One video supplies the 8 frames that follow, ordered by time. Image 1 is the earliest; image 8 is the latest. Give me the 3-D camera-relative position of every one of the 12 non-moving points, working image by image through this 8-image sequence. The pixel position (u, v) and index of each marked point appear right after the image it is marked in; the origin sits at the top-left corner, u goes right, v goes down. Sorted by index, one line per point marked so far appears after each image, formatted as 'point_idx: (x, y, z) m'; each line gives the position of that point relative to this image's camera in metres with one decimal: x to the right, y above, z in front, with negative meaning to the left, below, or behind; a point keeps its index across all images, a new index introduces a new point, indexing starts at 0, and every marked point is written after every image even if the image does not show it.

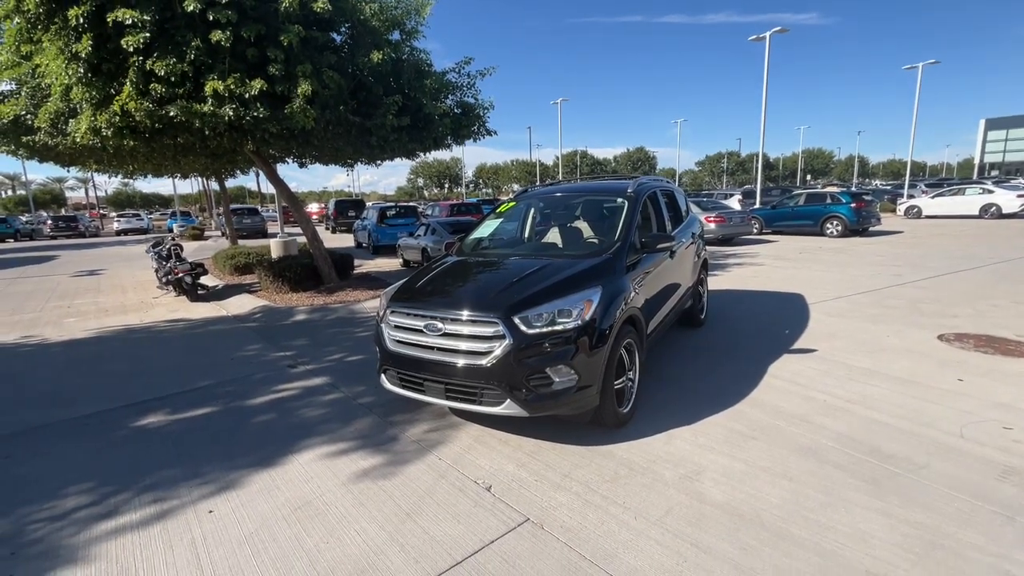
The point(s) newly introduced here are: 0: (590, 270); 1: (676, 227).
0: (+0.6, +0.1, +4.0) m
1: (+2.0, +0.7, +6.0) m
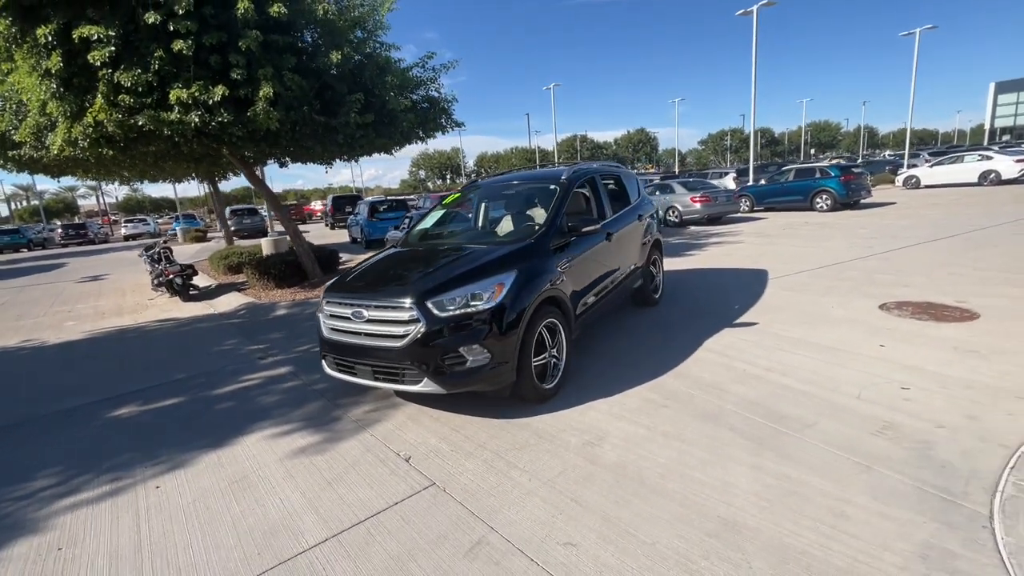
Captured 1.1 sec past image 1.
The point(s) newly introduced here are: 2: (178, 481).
0: (-0.1, +0.3, +4.2) m
1: (+1.3, +1.0, +6.2) m
2: (-2.5, -1.4, +3.5) m
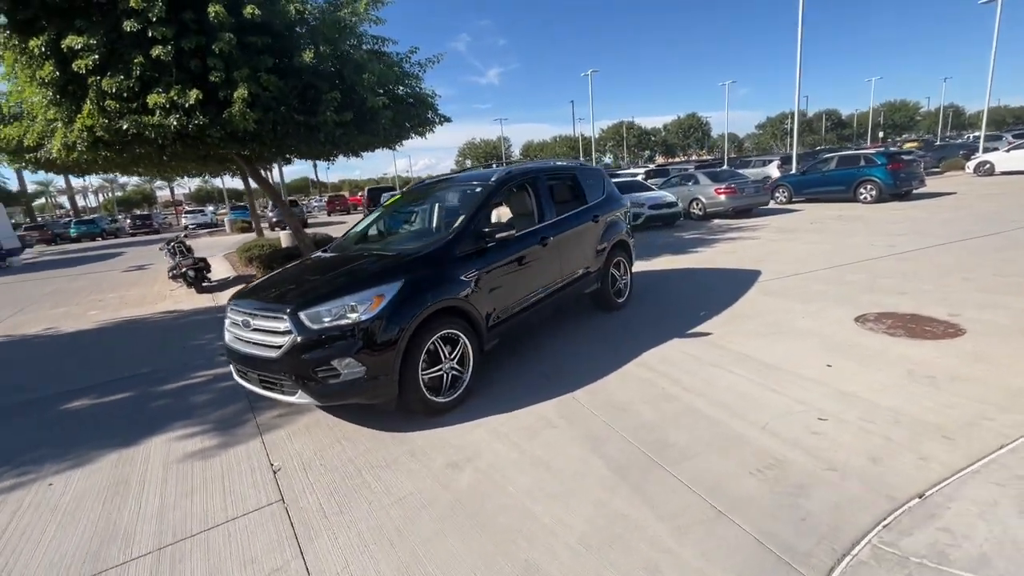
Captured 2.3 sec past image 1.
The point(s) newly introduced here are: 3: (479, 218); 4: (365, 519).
0: (-0.9, +0.2, +4.1) m
1: (+0.6, +0.9, +5.9) m
2: (-3.4, -1.5, +3.7) m
3: (-0.3, +0.7, +4.7) m
4: (-0.9, -1.4, +2.9) m
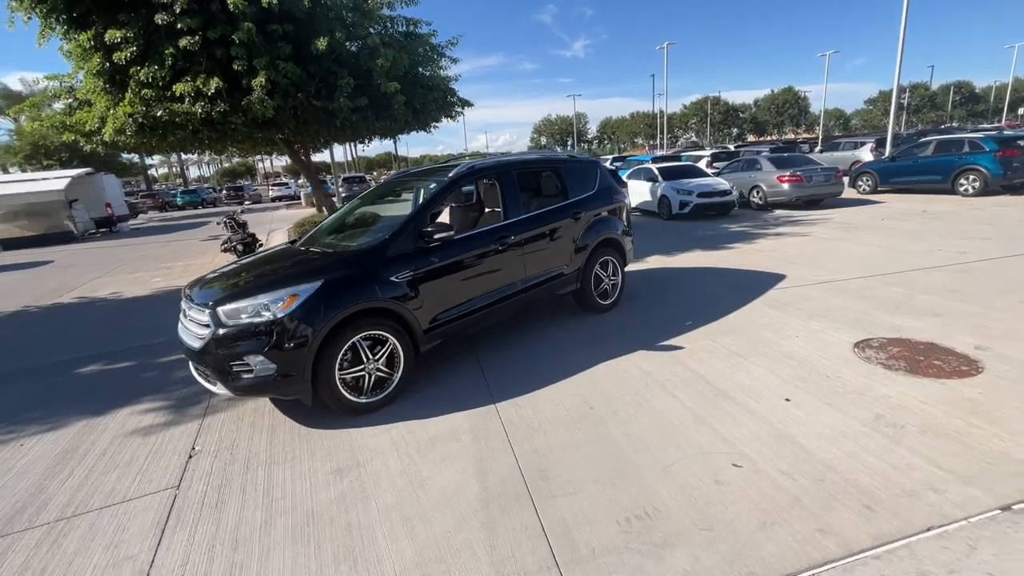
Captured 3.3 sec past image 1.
0: (-1.6, +0.2, +4.1) m
1: (+0.3, +0.9, +5.6) m
2: (-4.1, -1.3, +4.2) m
3: (-0.8, +0.7, +4.6) m
4: (-1.8, -1.4, +3.0) m
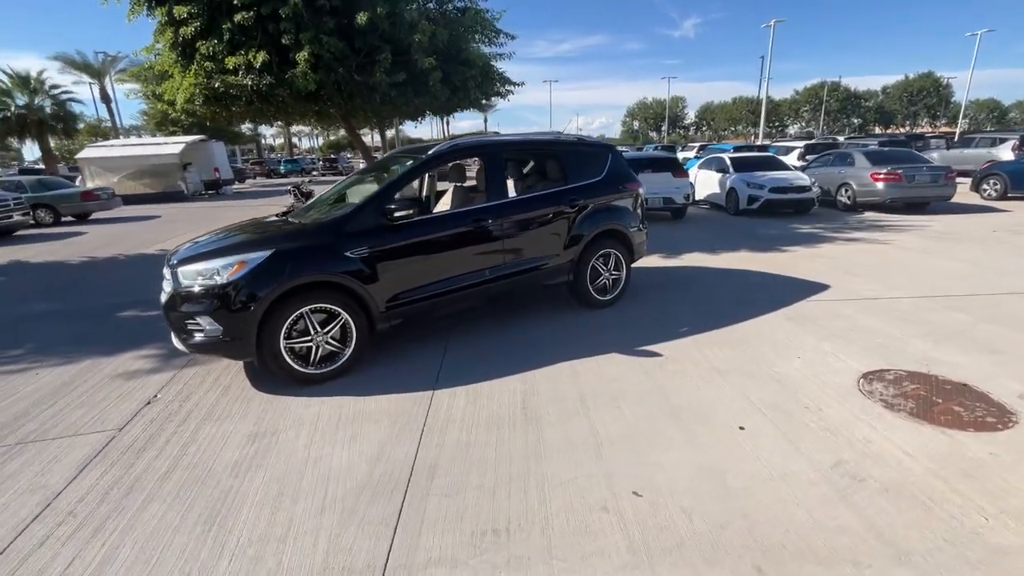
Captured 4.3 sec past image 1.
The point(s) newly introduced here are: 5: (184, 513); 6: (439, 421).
0: (-1.9, +0.5, +4.2) m
1: (+0.2, +1.0, +5.3) m
2: (-4.6, -0.8, +4.8) m
3: (-1.1, +0.9, +4.6) m
4: (-2.5, -1.2, +3.2) m
5: (-1.9, -1.3, +2.8) m
6: (-0.5, -1.0, +3.6) m
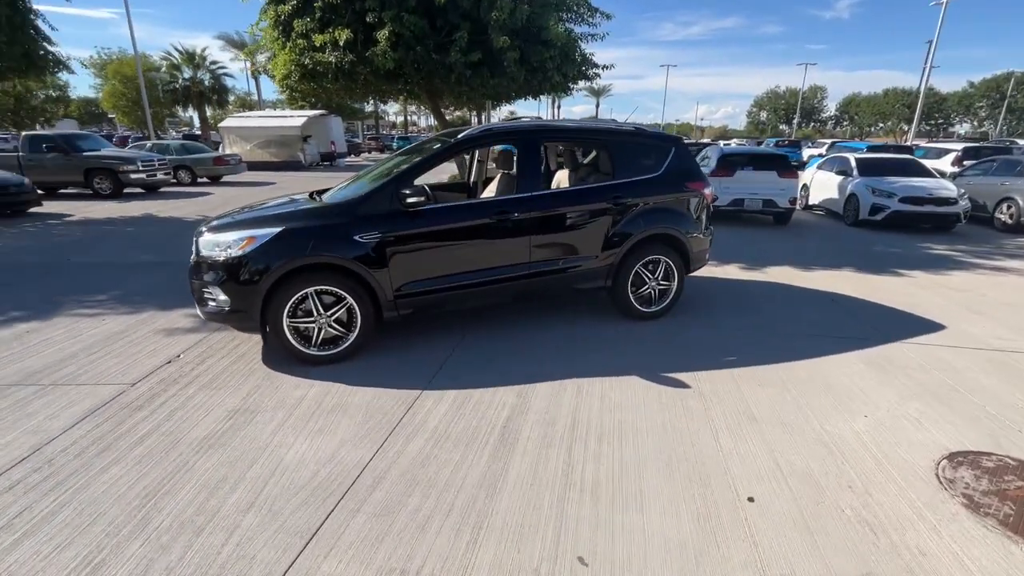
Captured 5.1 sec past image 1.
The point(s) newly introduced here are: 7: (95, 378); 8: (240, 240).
0: (-1.8, +0.6, +4.1) m
1: (+0.6, +1.0, +4.8) m
2: (-4.4, -0.4, +5.3) m
3: (-0.9, +1.0, +4.3) m
4: (-2.7, -0.9, +3.4) m
5: (-2.2, -1.1, +2.8) m
6: (-0.7, -1.0, +3.3) m
7: (-3.4, -0.8, +4.0) m
8: (-2.2, +0.4, +4.0) m
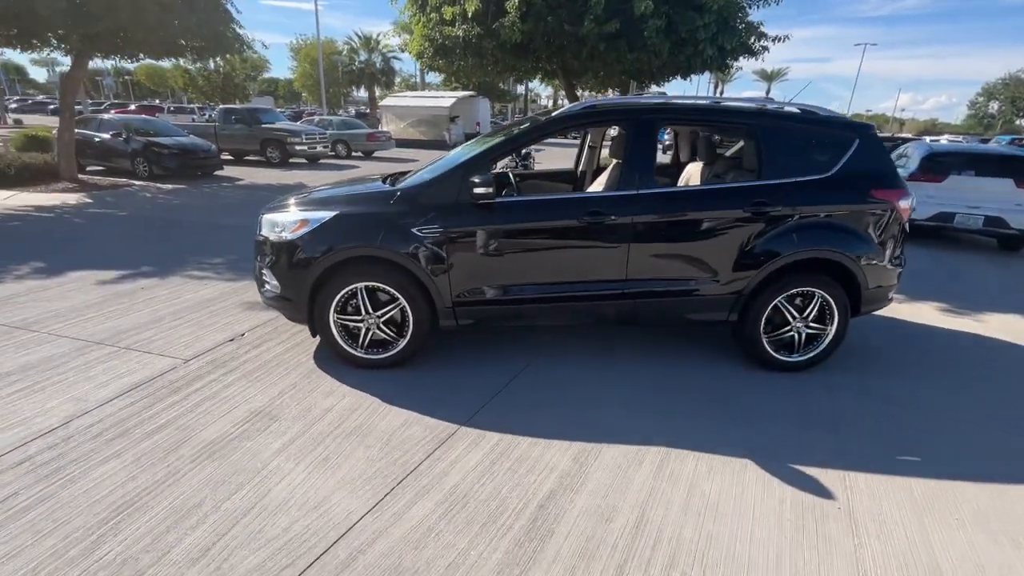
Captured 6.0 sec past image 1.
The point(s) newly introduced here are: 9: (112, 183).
0: (-1.1, +0.7, +3.6) m
1: (+1.4, +0.8, +3.7) m
2: (-3.4, 0.0, +5.5) m
3: (-0.1, +1.0, +3.6) m
4: (-2.4, -0.8, +3.2) m
5: (-2.0, -1.0, +2.5) m
6: (-0.5, -1.0, +2.6) m
7: (-2.9, -0.5, +4.0) m
8: (-1.6, +0.5, +3.6) m
9: (-10.4, +2.7, +12.6) m
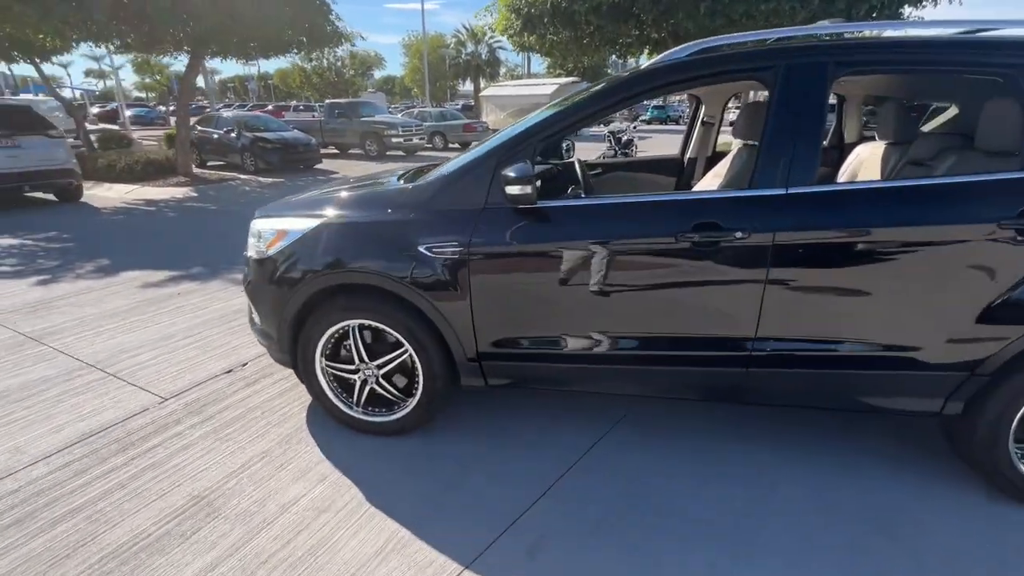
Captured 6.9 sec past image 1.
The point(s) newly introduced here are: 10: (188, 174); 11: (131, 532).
0: (-0.8, +0.5, +2.6) m
1: (+1.7, +0.5, +2.1) m
2: (-2.7, -0.1, +4.9) m
3: (+0.2, +0.7, +2.3) m
4: (-2.1, -0.9, +2.5) m
5: (-2.0, -1.2, +1.7) m
6: (-0.4, -1.3, +1.5) m
7: (-2.5, -0.6, +3.3) m
8: (-1.3, +0.3, +2.7) m
9: (-8.0, +3.0, +13.2) m
10: (-8.7, +3.1, +12.9) m
11: (-1.7, -1.1, +2.1) m
